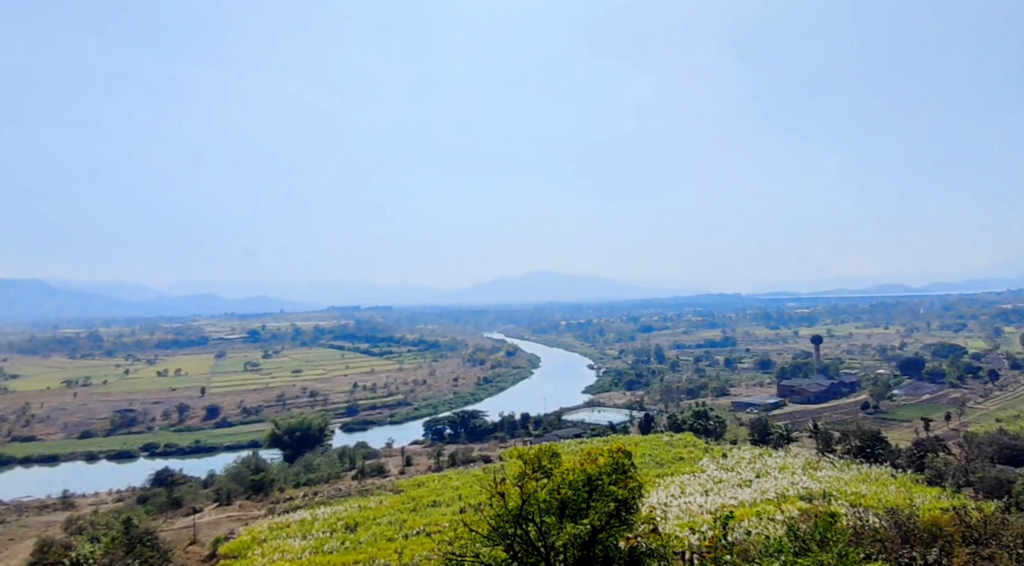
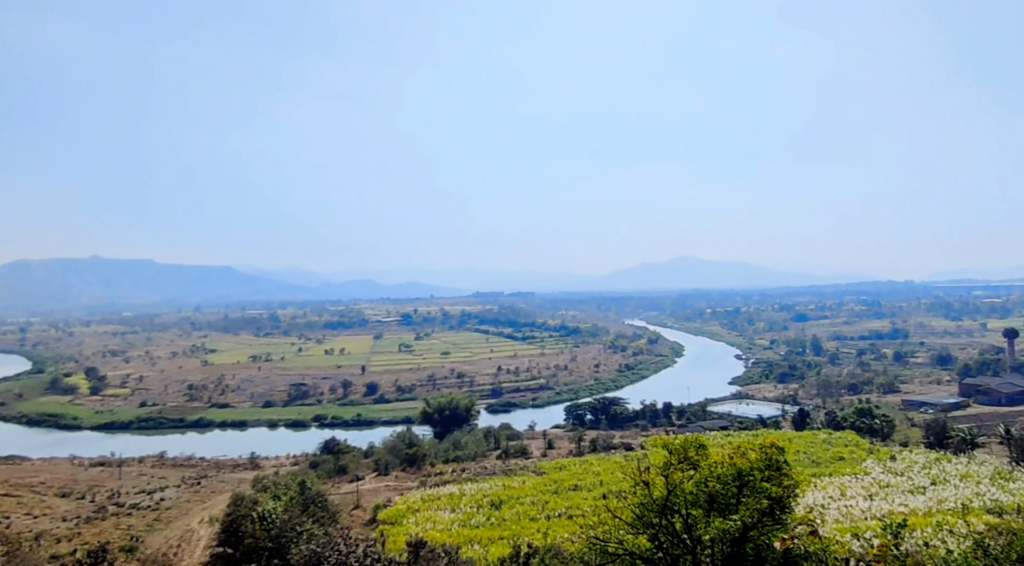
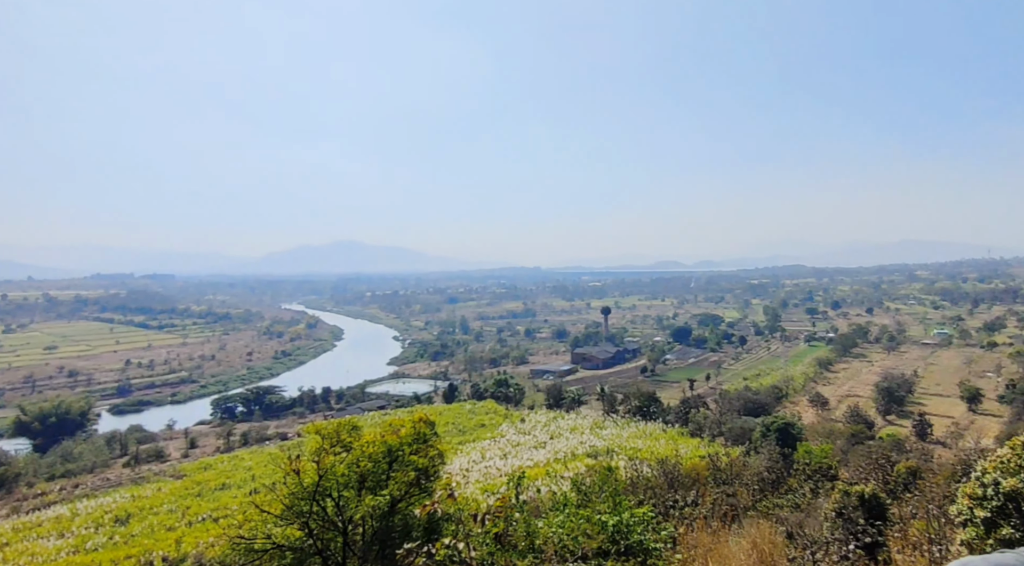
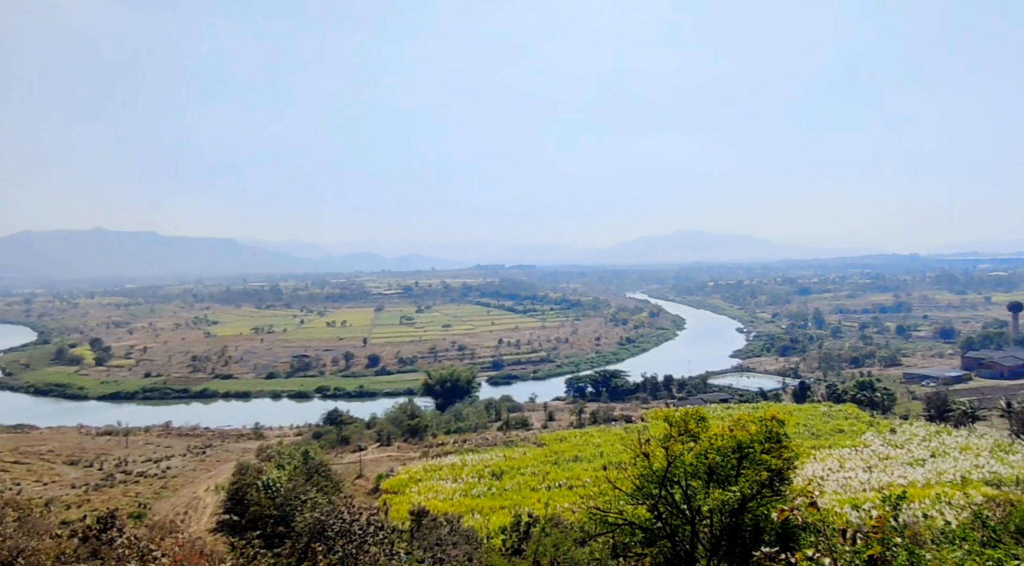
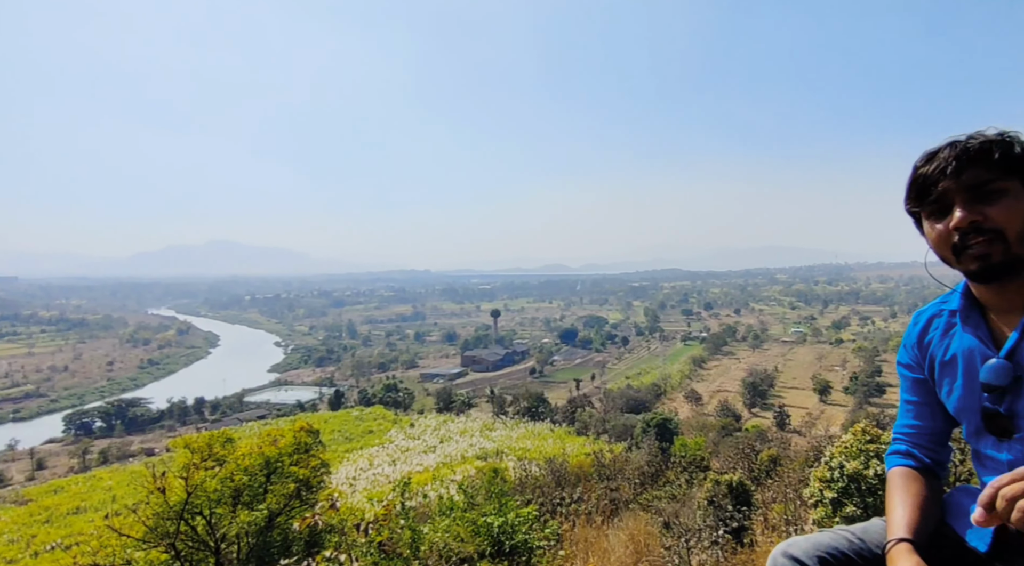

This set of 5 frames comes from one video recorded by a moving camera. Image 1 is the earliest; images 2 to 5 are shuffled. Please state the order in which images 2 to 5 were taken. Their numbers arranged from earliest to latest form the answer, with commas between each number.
2, 4, 3, 5
